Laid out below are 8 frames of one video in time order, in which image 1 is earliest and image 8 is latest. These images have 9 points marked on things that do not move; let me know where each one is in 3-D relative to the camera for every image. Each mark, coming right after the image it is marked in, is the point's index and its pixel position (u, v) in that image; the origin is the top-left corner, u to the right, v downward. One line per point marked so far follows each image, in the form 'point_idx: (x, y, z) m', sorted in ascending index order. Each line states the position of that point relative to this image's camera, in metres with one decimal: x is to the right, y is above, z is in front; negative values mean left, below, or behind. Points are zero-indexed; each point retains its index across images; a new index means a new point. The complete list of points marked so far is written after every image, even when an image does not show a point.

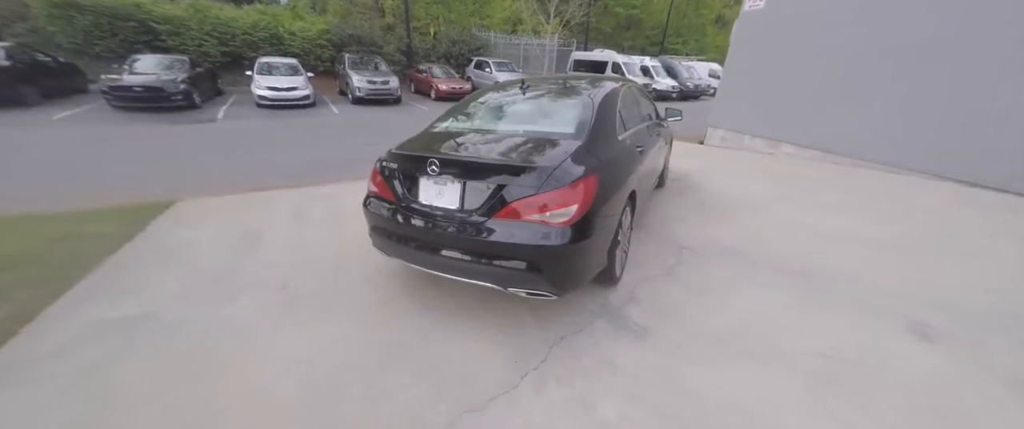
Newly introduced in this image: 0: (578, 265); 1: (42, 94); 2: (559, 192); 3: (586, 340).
0: (+0.4, -0.3, +2.4) m
1: (-10.0, +2.5, +8.0) m
2: (+0.3, +0.2, +2.2) m
3: (+0.5, -0.8, +2.5) m
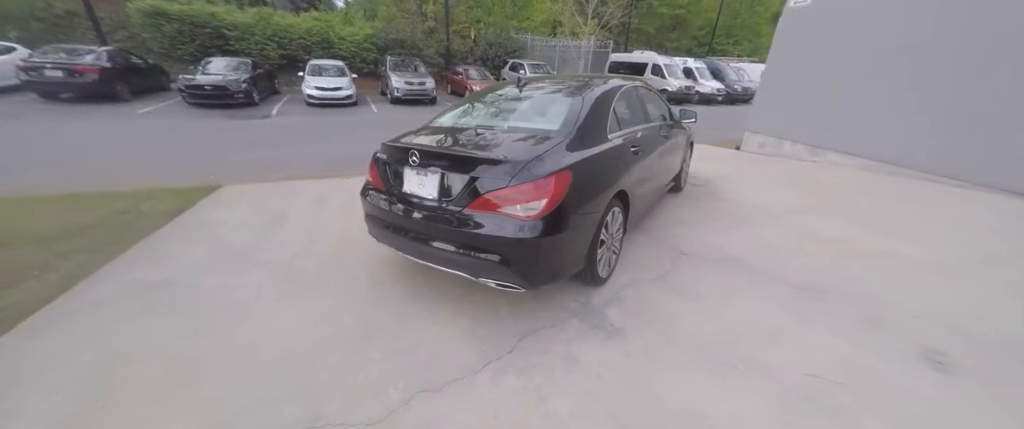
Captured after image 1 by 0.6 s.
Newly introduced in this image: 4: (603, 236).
0: (+0.2, -0.3, +2.4) m
1: (-9.3, +2.9, +9.3) m
2: (+0.1, +0.2, +2.3) m
3: (+0.3, -0.8, +2.6) m
4: (+0.7, -0.1, +2.9) m
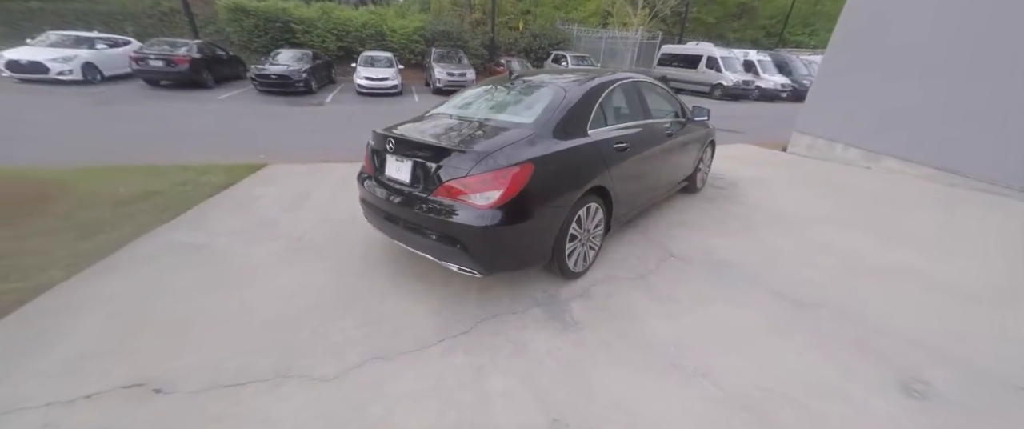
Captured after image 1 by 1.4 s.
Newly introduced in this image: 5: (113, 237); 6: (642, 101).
0: (0.0, -0.2, +2.6) m
1: (-8.2, +3.7, +10.6) m
2: (-0.1, +0.2, +2.4) m
3: (0.0, -0.7, +2.7) m
4: (+0.5, -0.1, +2.9) m
5: (-3.5, -0.2, +3.2) m
6: (+1.2, +1.1, +3.7) m
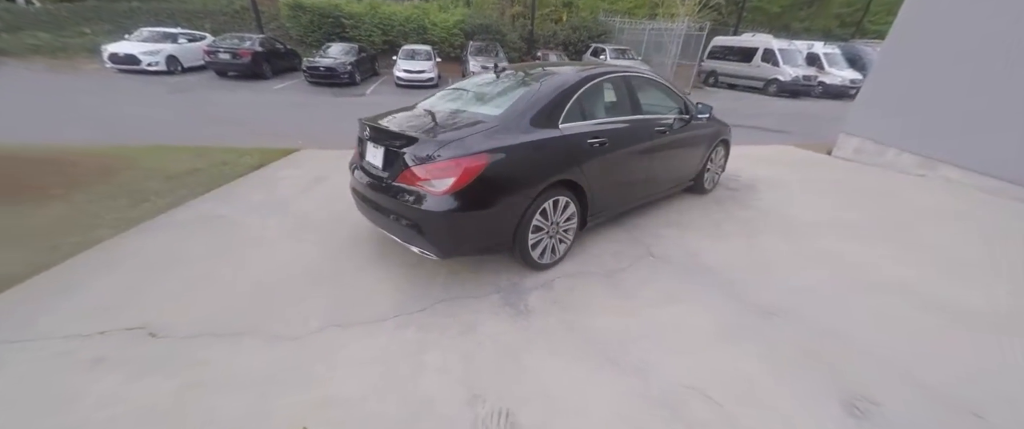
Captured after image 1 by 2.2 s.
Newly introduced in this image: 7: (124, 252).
0: (-0.3, -0.2, +2.7) m
1: (-7.1, +4.3, +11.7) m
2: (-0.4, +0.3, +2.6) m
3: (-0.3, -0.7, +2.8) m
4: (+0.2, -0.1, +3.0) m
5: (-3.6, +0.1, +3.8) m
6: (+1.1, +1.1, +3.6) m
7: (-3.2, -0.3, +3.2) m
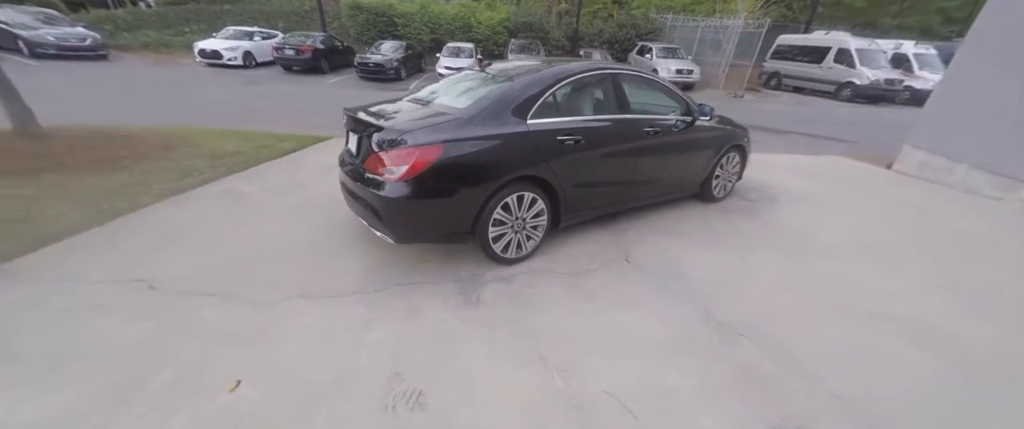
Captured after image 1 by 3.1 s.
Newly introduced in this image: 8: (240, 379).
0: (-0.7, -0.1, +2.8) m
1: (-5.7, +4.8, +12.7) m
2: (-0.8, +0.4, +2.7) m
3: (-0.7, -0.6, +2.9) m
4: (-0.1, 0.0, +3.0) m
5: (-3.7, +0.4, +4.4) m
6: (+1.0, +1.1, +3.5) m
7: (-3.4, 0.0, +3.7) m
8: (-1.6, -0.9, +2.2) m
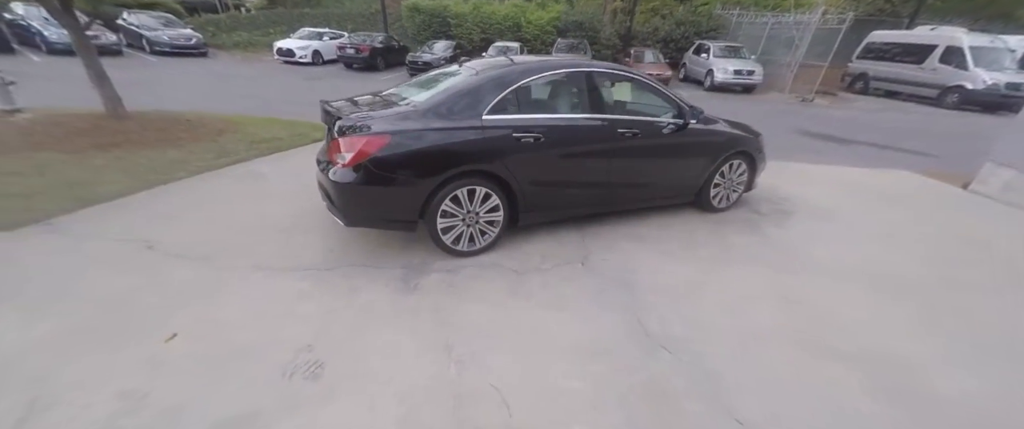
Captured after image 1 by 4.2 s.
0: (-1.1, 0.0, +2.9) m
1: (-3.9, +5.2, +13.6) m
2: (-1.2, +0.5, +2.8) m
3: (-1.1, -0.5, +3.0) m
4: (-0.5, +0.1, +3.0) m
5: (-3.8, +0.7, +5.0) m
6: (+0.7, +1.0, +3.3) m
7: (-3.6, +0.3, +4.3) m
8: (-2.1, -0.7, +2.5) m
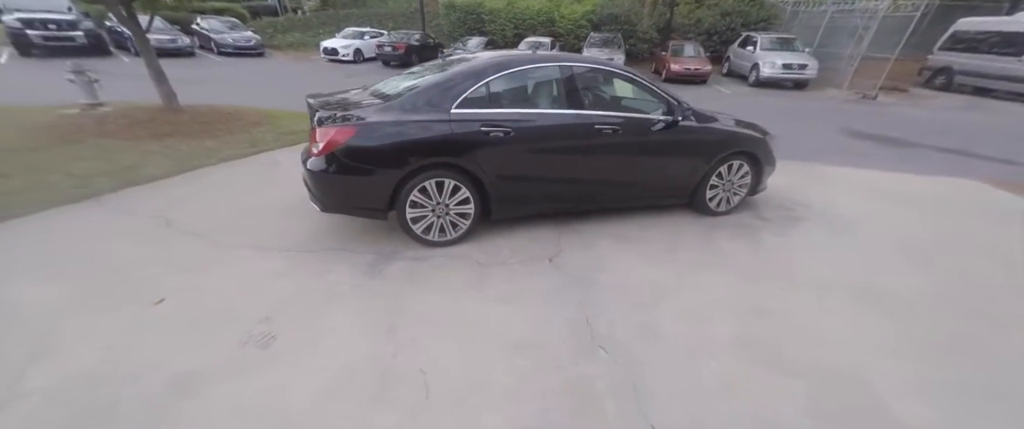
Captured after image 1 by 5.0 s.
0: (-1.3, +0.1, +3.0) m
1: (-2.5, +5.4, +13.9) m
2: (-1.4, +0.6, +2.9) m
3: (-1.3, -0.4, +3.1) m
4: (-0.7, +0.1, +3.0) m
5: (-3.7, +0.9, +5.4) m
6: (+0.5, +1.1, +3.1) m
7: (-3.7, +0.5, +4.7) m
8: (-2.5, -0.6, +2.7) m
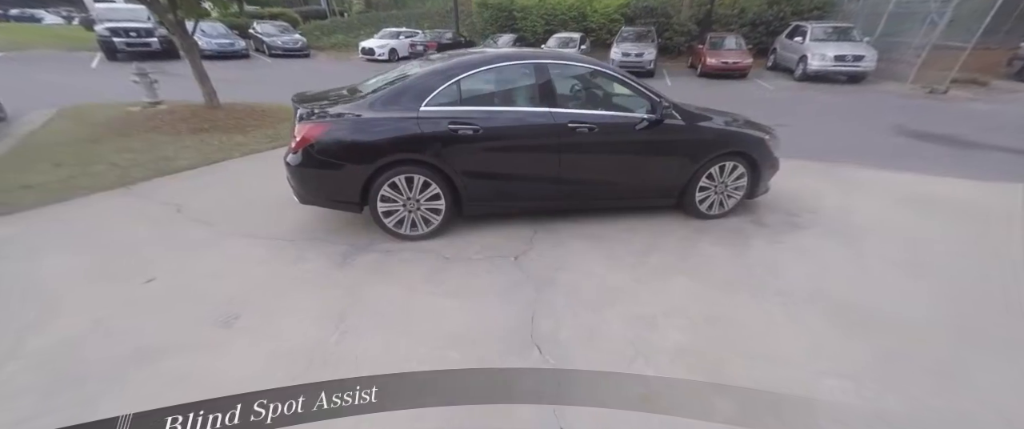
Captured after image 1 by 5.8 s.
0: (-1.6, +0.2, +3.1) m
1: (-1.2, +5.5, +14.0) m
2: (-1.6, +0.7, +3.0) m
3: (-1.6, -0.3, +3.2) m
4: (-0.9, +0.2, +3.0) m
5: (-3.6, +1.1, +5.8) m
6: (+0.3, +1.1, +3.0) m
7: (-3.7, +0.6, +5.0) m
8: (-2.7, -0.5, +2.9) m
